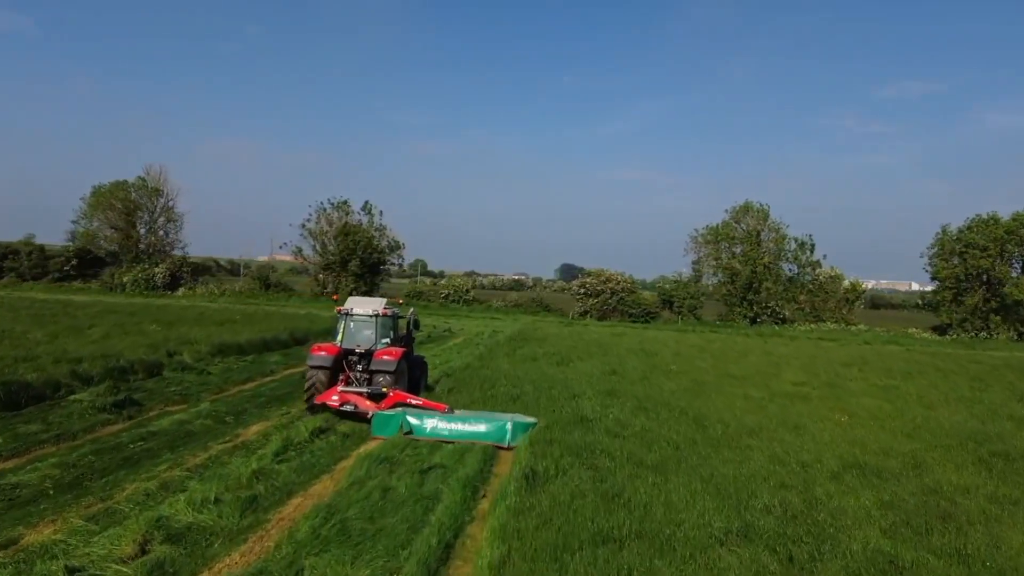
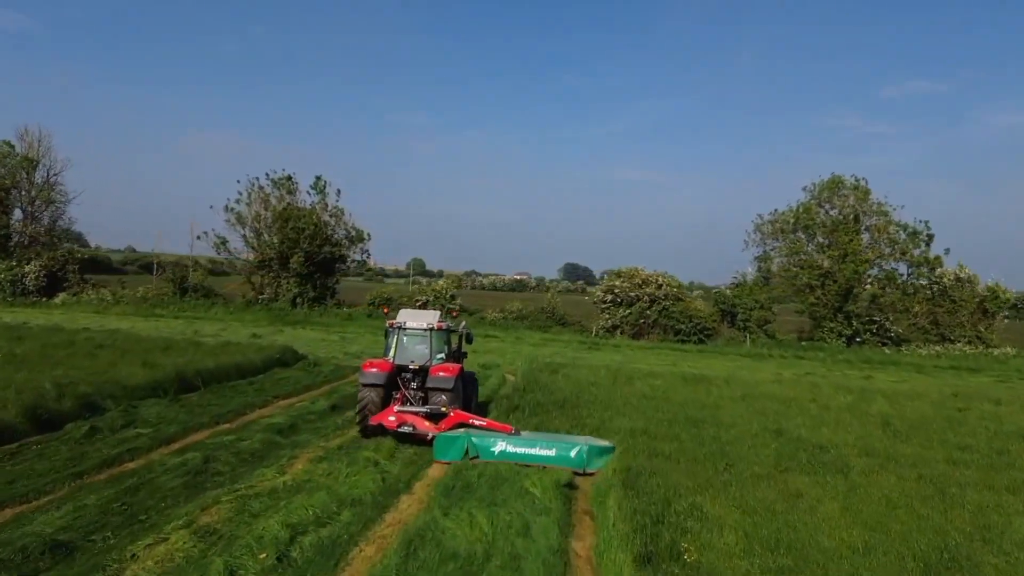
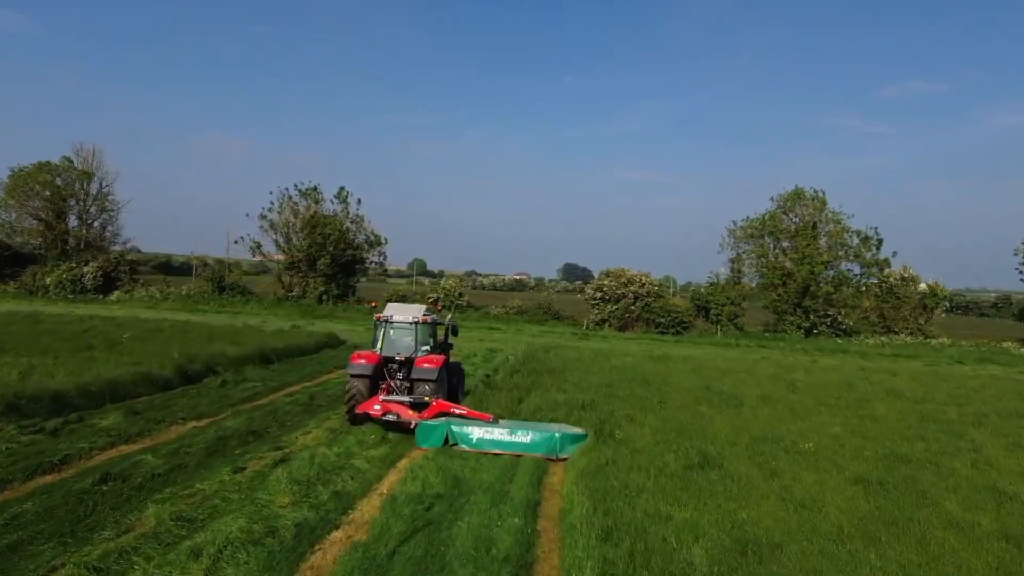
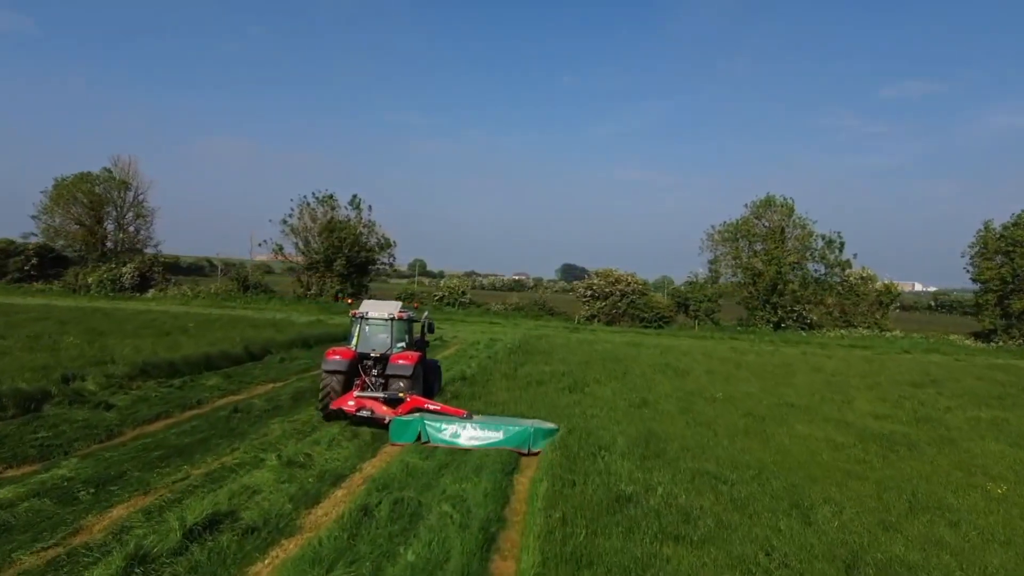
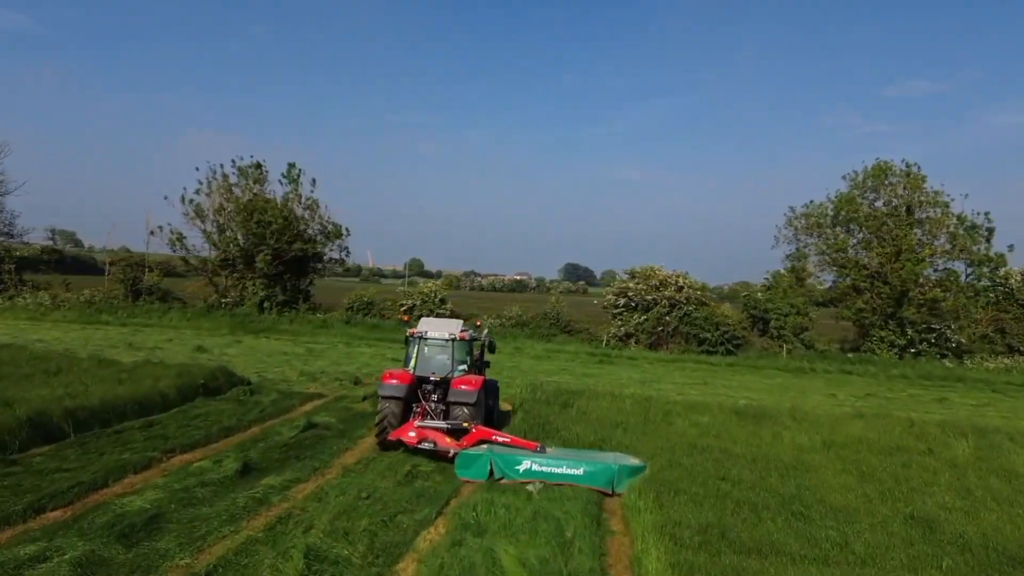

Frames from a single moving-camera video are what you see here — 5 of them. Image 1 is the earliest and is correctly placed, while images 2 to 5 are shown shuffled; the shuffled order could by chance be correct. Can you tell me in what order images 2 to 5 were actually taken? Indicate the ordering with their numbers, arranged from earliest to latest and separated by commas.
4, 3, 2, 5
